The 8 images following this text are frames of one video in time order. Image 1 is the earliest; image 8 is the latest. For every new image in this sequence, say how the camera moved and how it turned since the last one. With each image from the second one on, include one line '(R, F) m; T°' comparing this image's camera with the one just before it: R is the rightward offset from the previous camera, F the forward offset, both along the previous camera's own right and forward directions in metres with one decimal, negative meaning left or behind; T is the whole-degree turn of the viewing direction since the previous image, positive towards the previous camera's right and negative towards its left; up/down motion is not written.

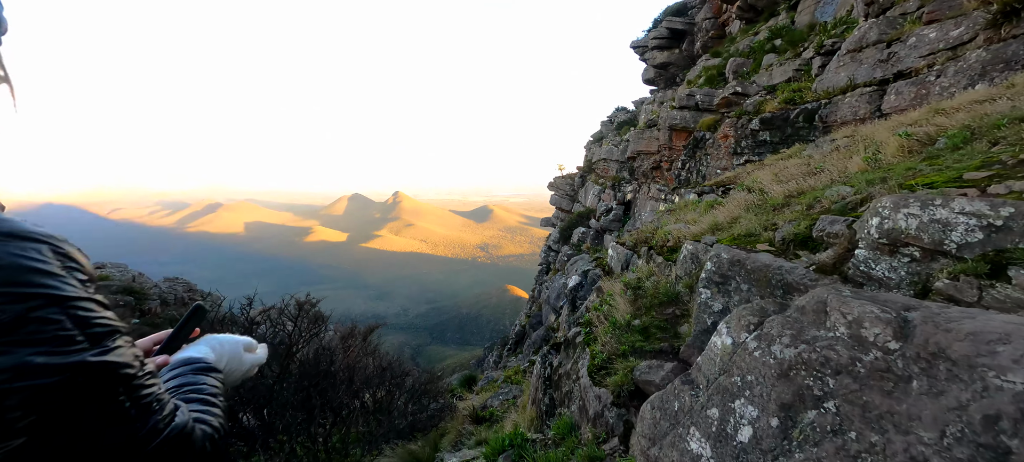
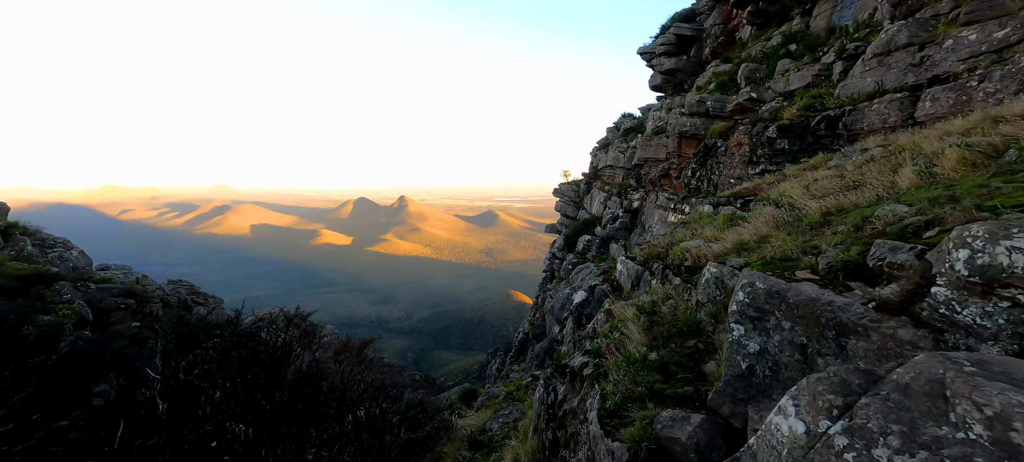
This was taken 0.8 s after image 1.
(0.0, +0.6) m; -1°
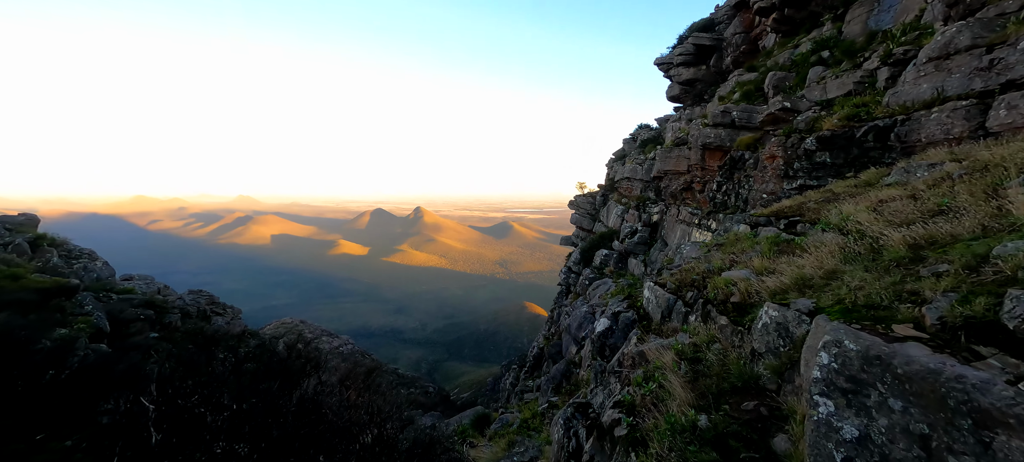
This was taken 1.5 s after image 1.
(0.0, +0.8) m; -2°
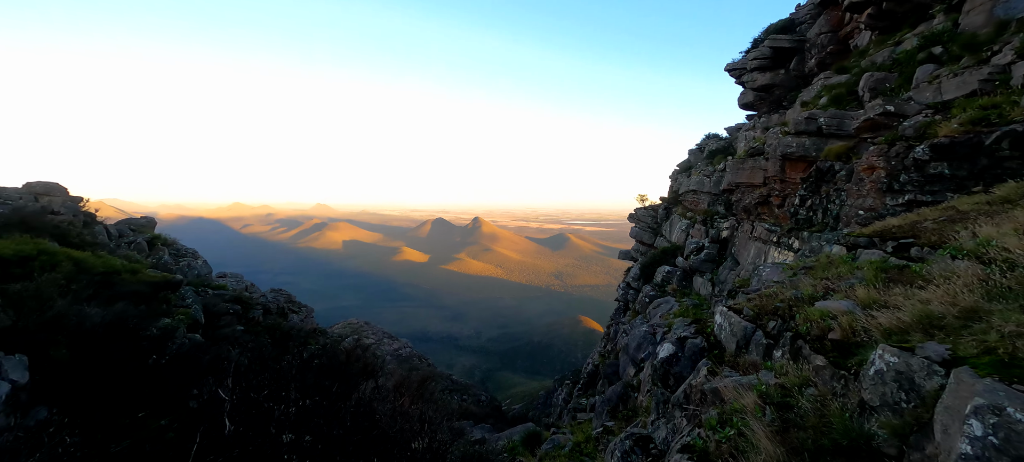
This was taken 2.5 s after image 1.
(0.0, +0.4) m; -8°
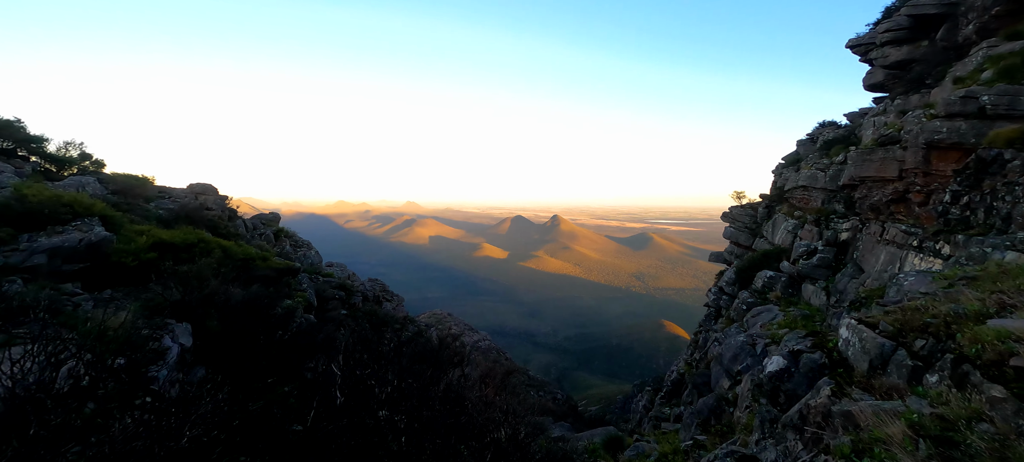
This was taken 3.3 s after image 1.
(-0.2, +0.1) m; -11°
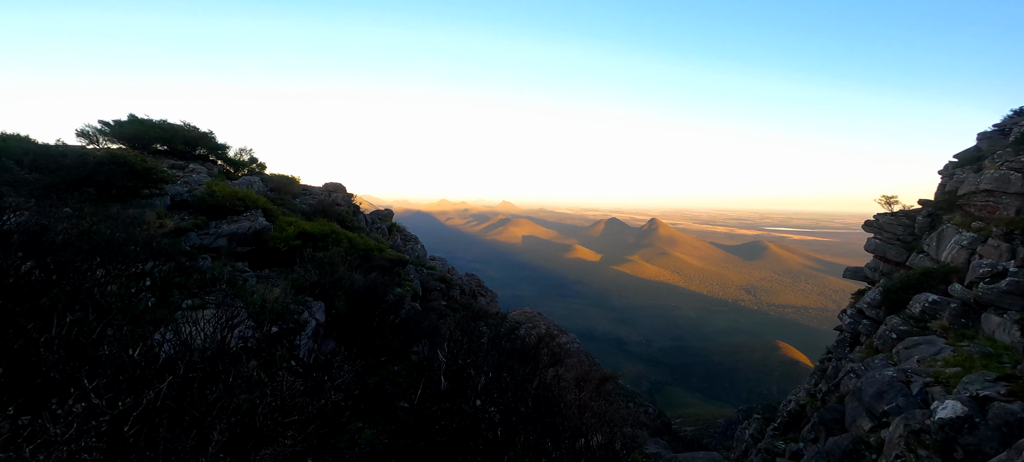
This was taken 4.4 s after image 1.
(-0.1, +0.3) m; -13°
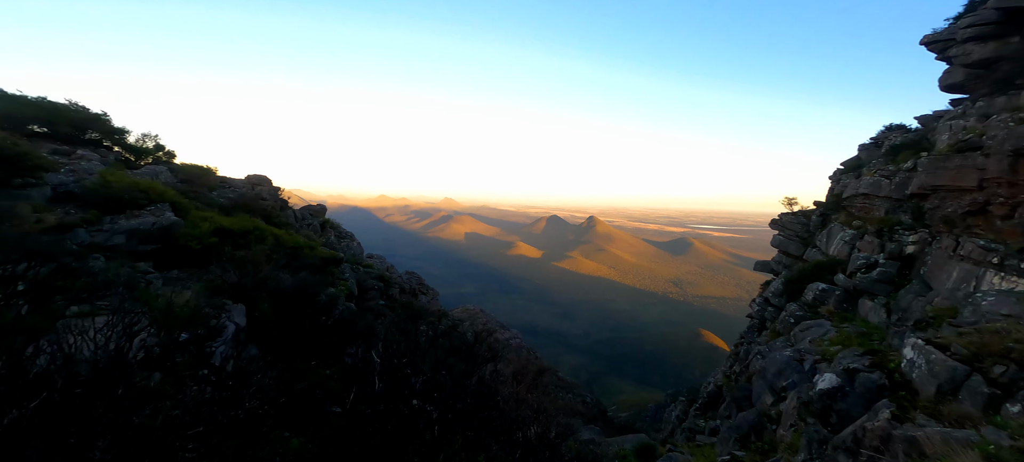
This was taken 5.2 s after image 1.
(0.0, -0.2) m; +8°
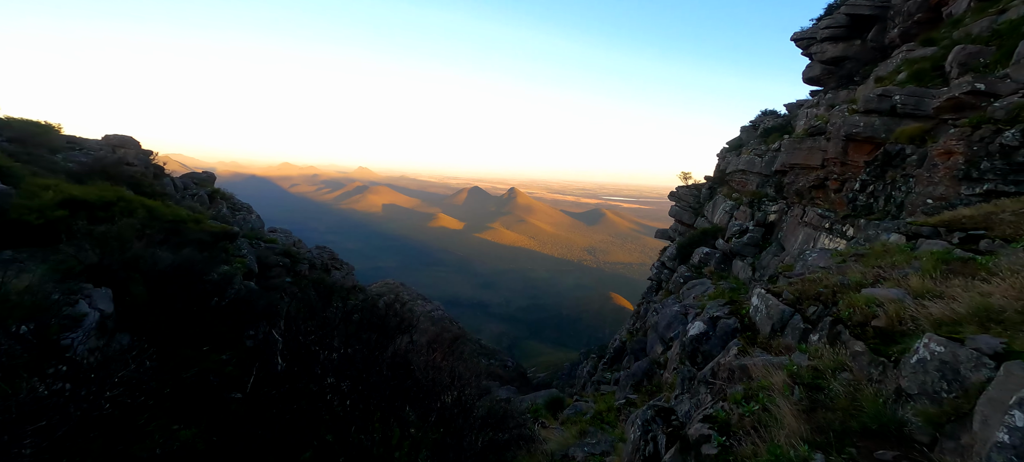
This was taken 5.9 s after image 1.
(+0.2, -0.3) m; +11°
